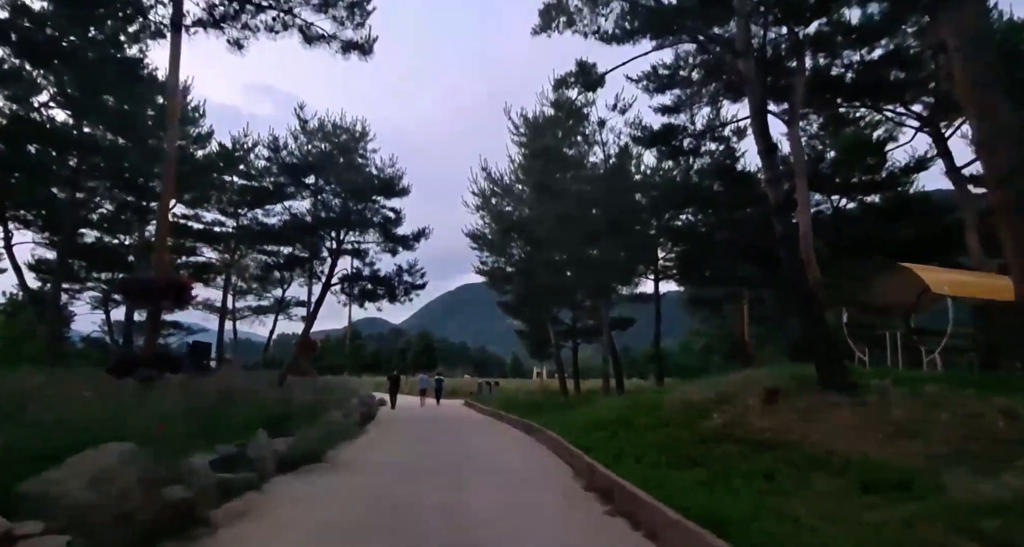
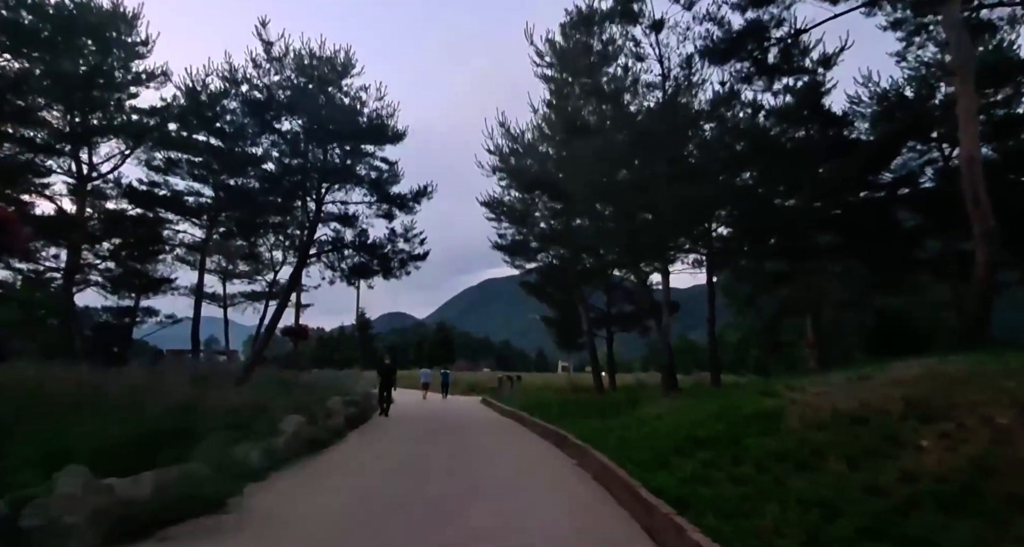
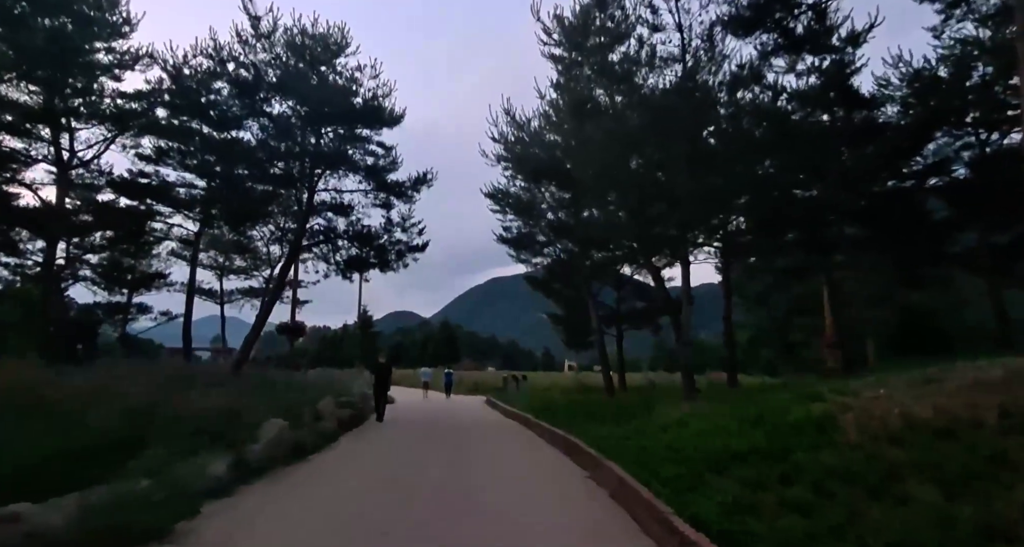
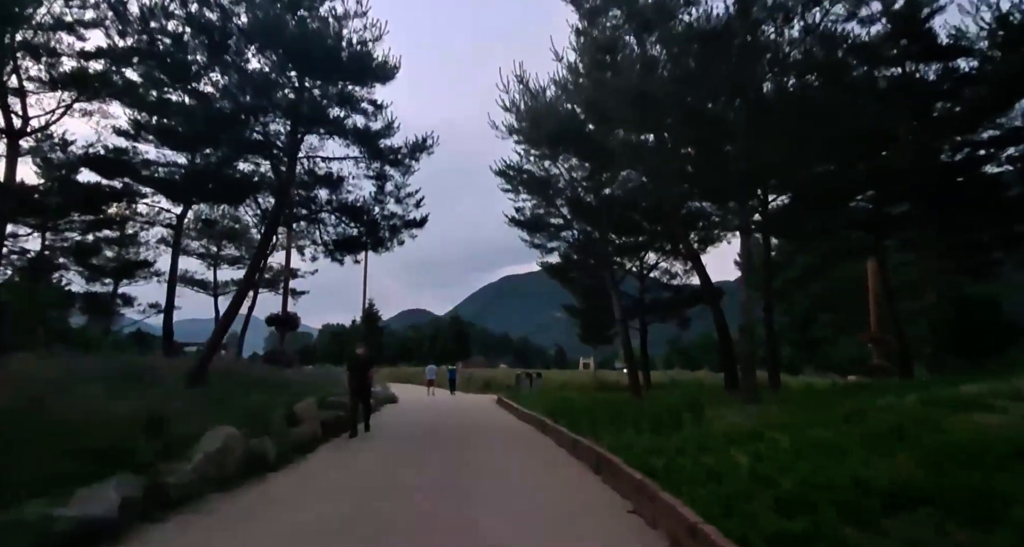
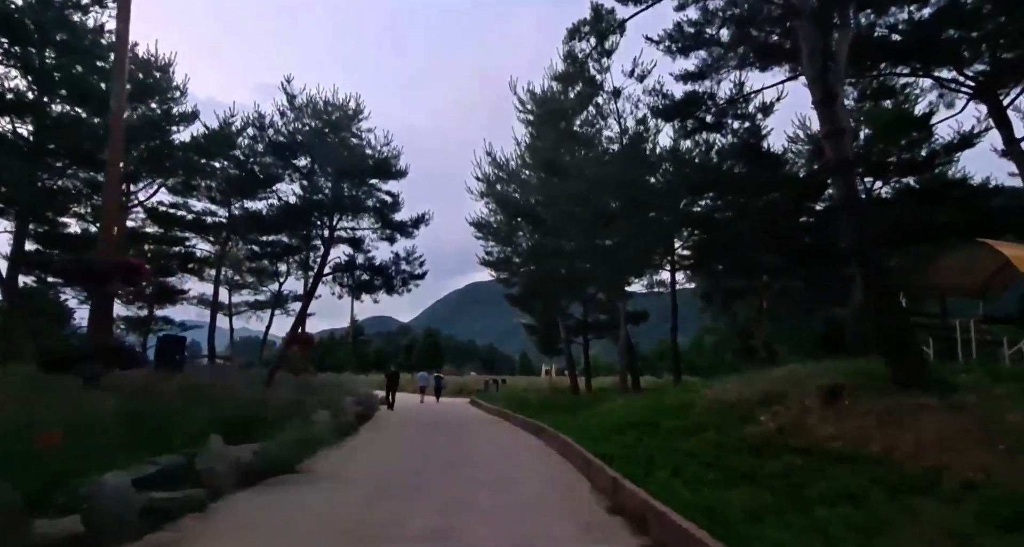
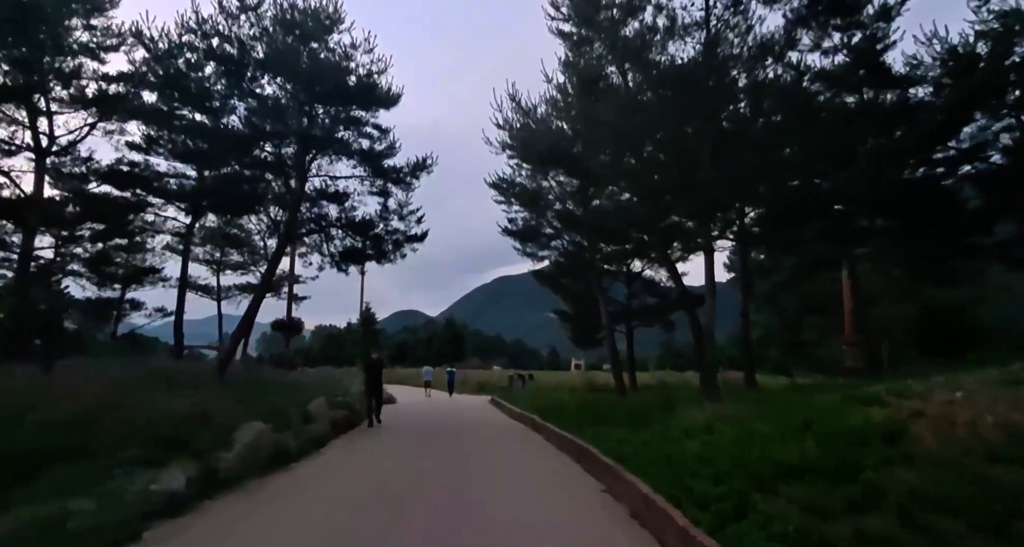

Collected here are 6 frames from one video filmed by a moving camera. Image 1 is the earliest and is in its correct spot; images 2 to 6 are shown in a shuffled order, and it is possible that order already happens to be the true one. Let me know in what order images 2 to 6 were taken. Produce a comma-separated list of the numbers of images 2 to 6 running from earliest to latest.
5, 2, 3, 6, 4
